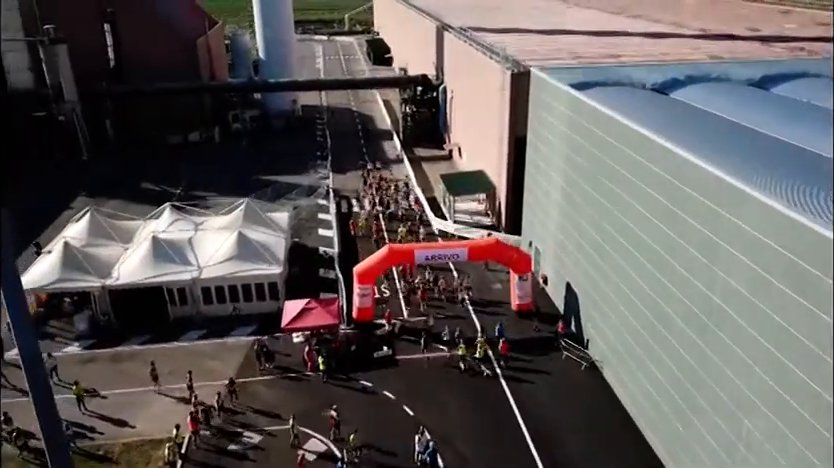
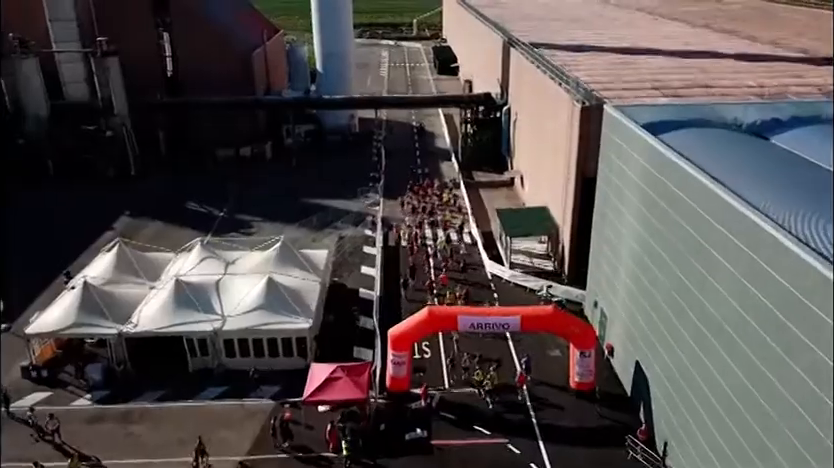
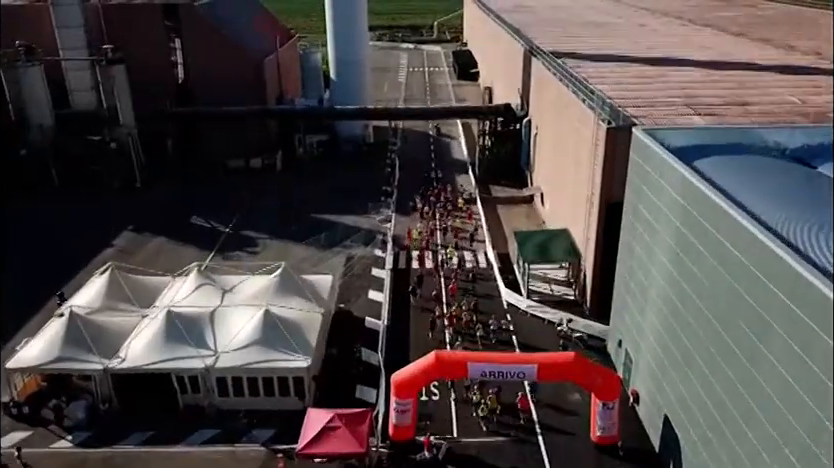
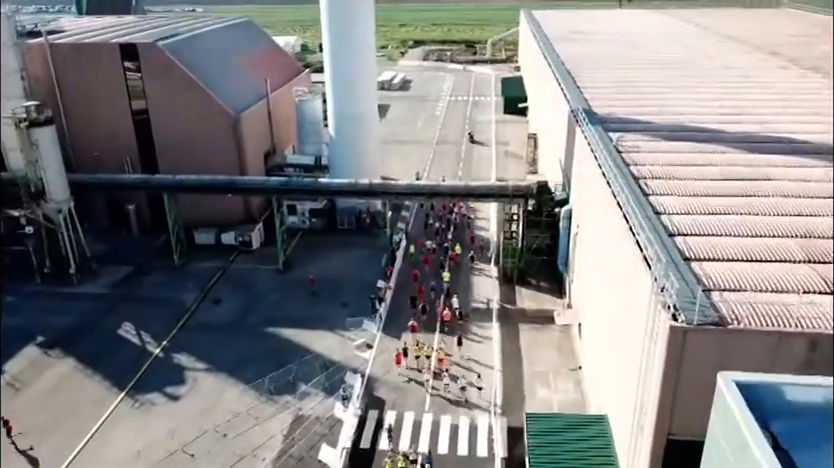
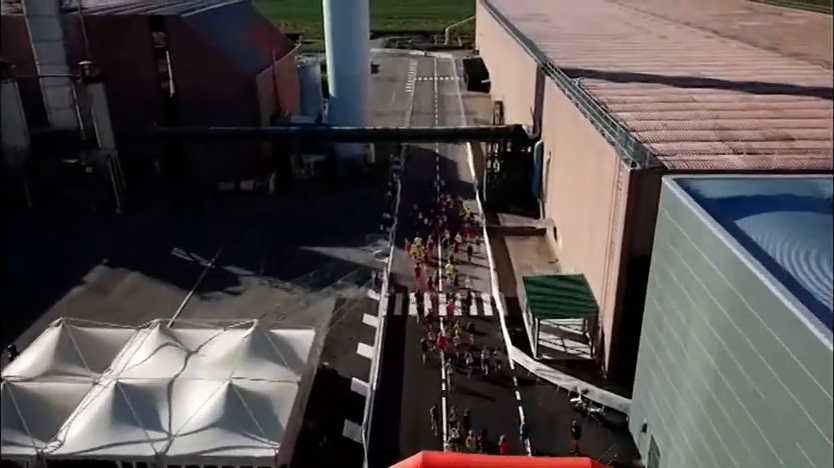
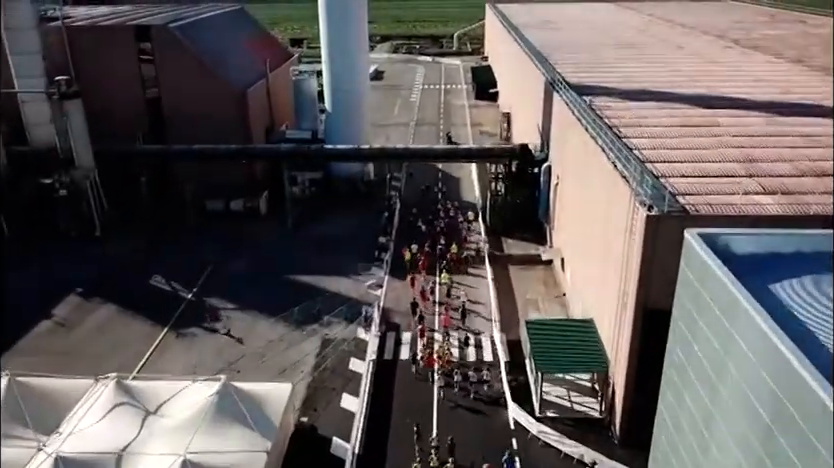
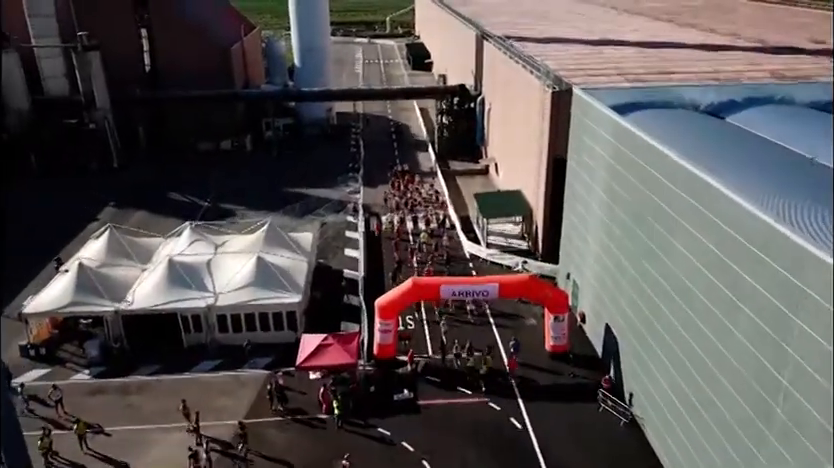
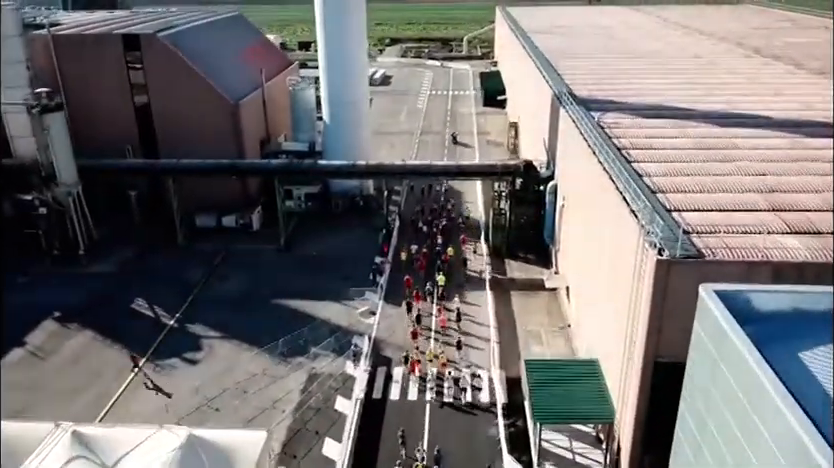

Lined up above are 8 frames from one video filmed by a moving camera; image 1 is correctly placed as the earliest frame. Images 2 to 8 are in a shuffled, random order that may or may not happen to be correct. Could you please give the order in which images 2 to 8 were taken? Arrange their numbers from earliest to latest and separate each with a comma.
7, 2, 3, 5, 6, 8, 4
